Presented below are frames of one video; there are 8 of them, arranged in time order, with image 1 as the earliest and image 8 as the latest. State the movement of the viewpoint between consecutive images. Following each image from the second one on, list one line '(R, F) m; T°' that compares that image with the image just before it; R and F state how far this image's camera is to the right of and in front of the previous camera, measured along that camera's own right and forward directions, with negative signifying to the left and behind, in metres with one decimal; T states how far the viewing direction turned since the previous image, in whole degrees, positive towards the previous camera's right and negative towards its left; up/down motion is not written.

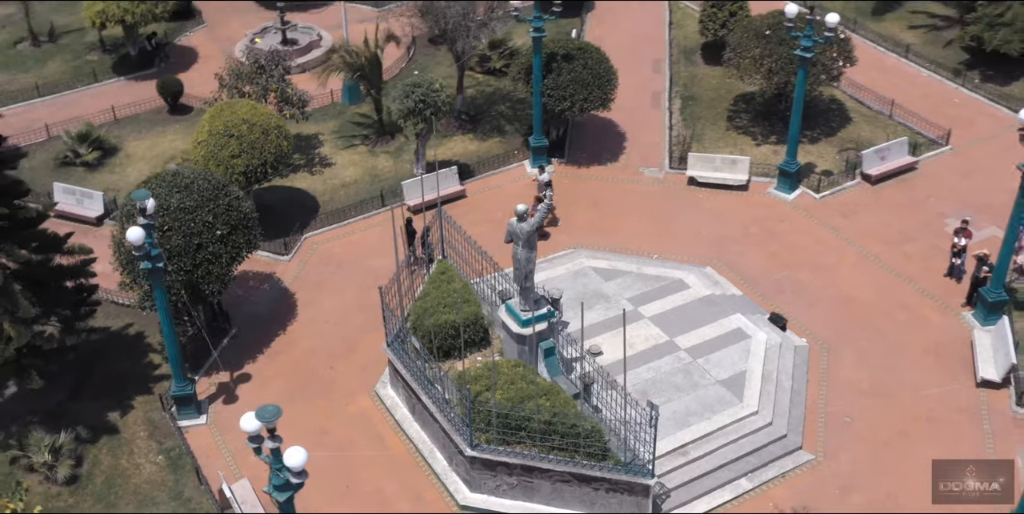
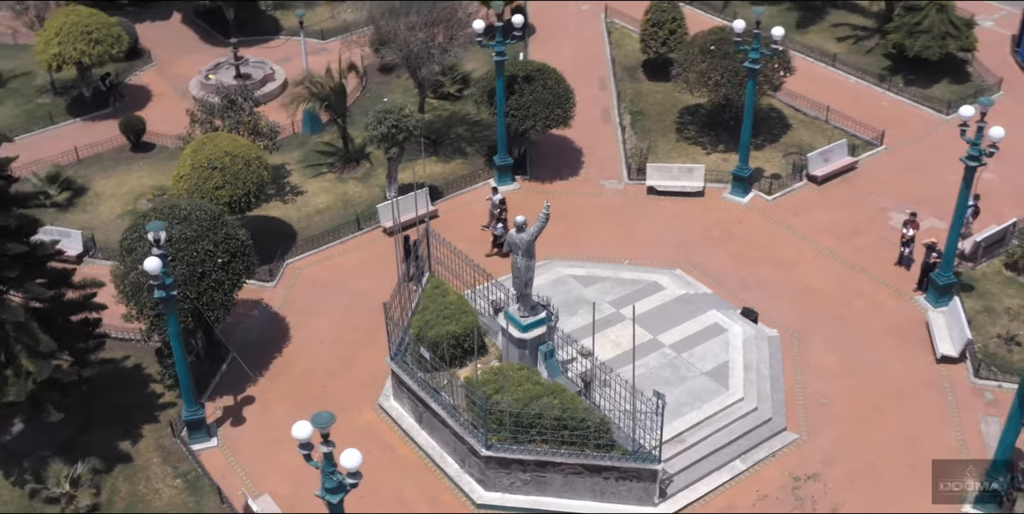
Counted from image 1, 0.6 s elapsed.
(-1.5, -1.0) m; +5°
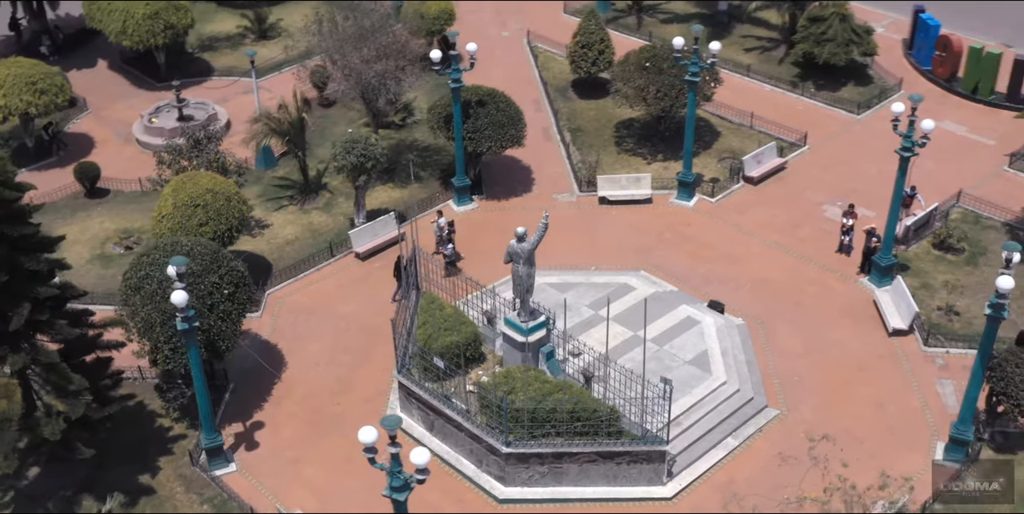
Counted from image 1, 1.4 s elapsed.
(-2.2, -1.2) m; +6°
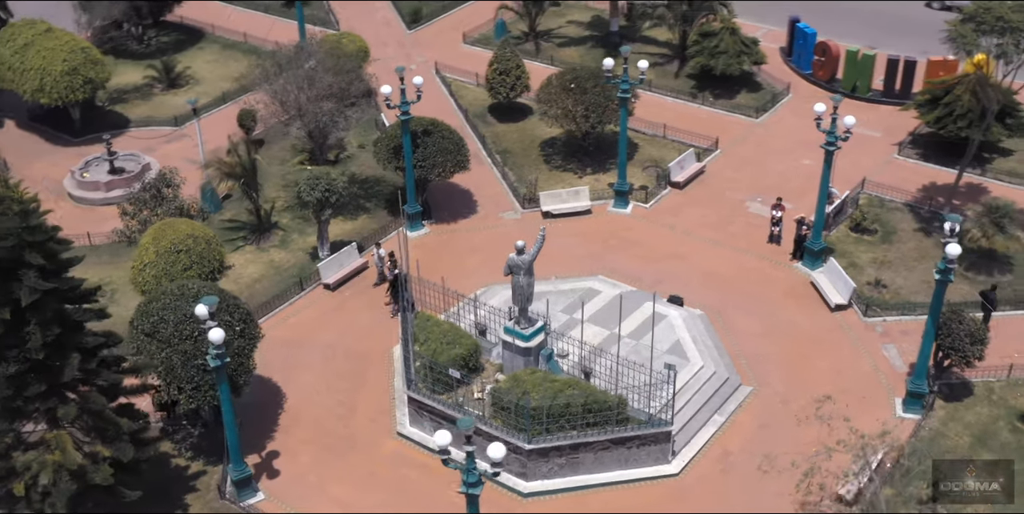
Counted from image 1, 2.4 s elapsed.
(-3.1, -1.4) m; +8°
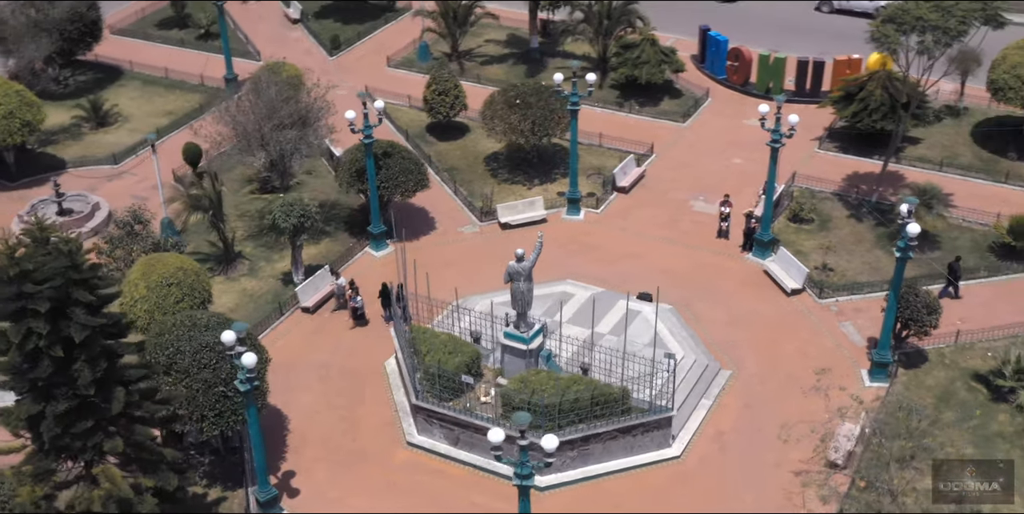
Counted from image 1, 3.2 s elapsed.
(-2.6, -1.0) m; +7°
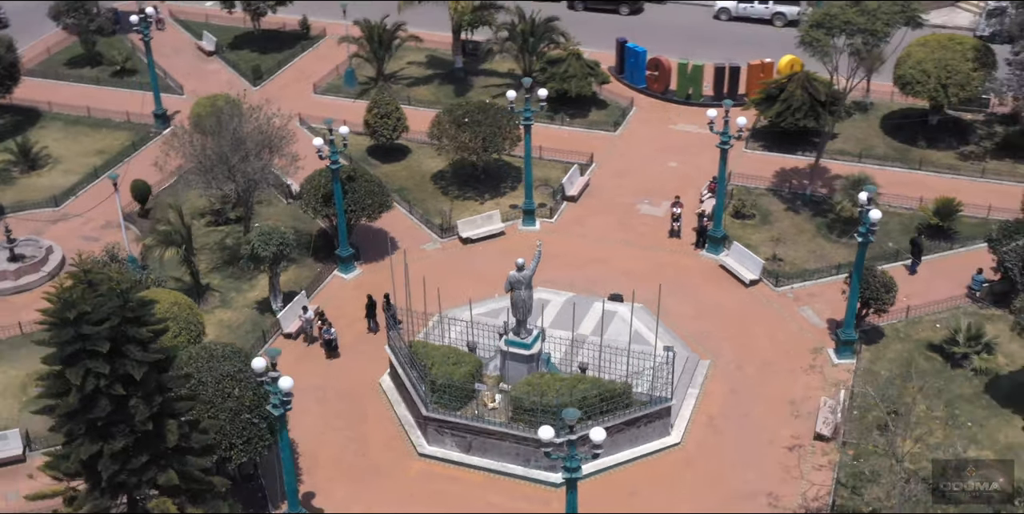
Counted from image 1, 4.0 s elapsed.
(-2.8, -0.9) m; +7°
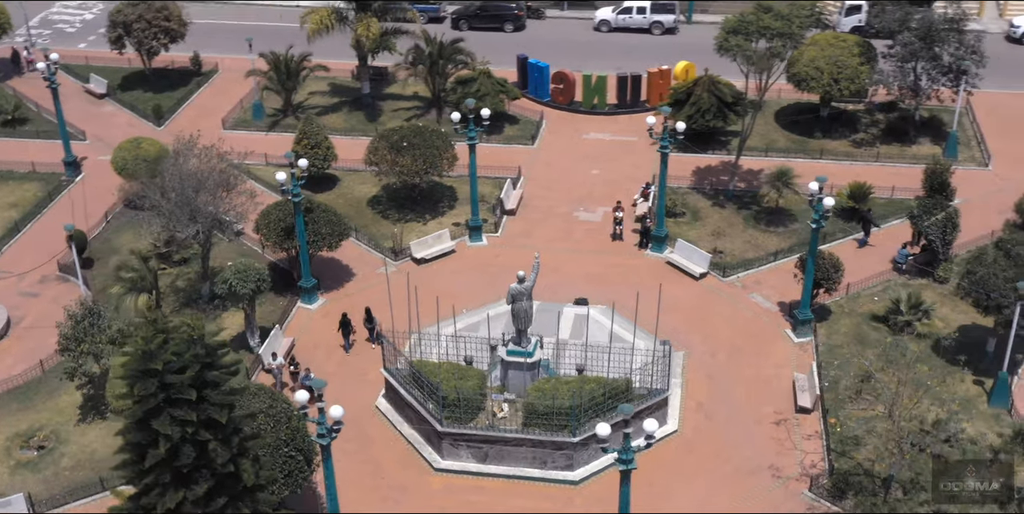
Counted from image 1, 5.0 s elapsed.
(-3.9, -0.8) m; +9°
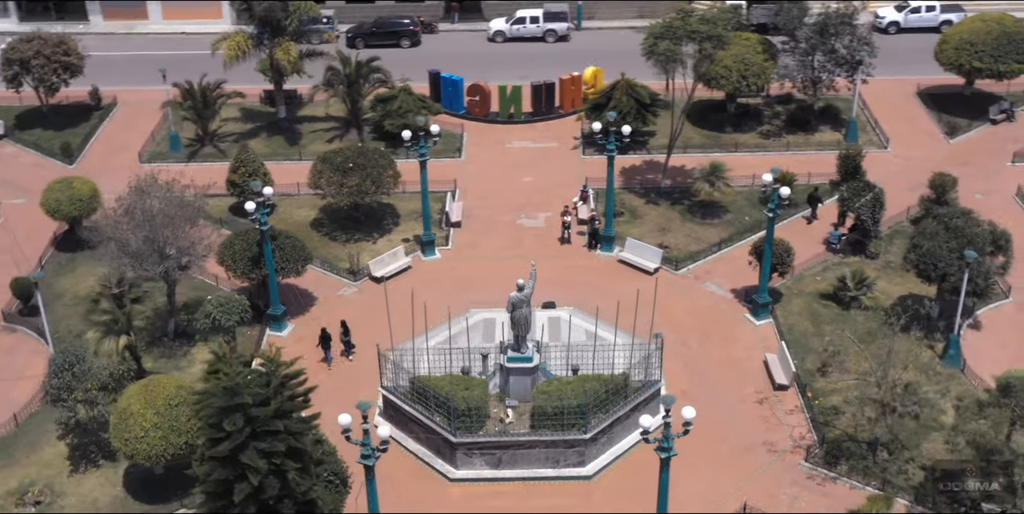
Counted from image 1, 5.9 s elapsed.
(-3.7, -0.5) m; +9°
